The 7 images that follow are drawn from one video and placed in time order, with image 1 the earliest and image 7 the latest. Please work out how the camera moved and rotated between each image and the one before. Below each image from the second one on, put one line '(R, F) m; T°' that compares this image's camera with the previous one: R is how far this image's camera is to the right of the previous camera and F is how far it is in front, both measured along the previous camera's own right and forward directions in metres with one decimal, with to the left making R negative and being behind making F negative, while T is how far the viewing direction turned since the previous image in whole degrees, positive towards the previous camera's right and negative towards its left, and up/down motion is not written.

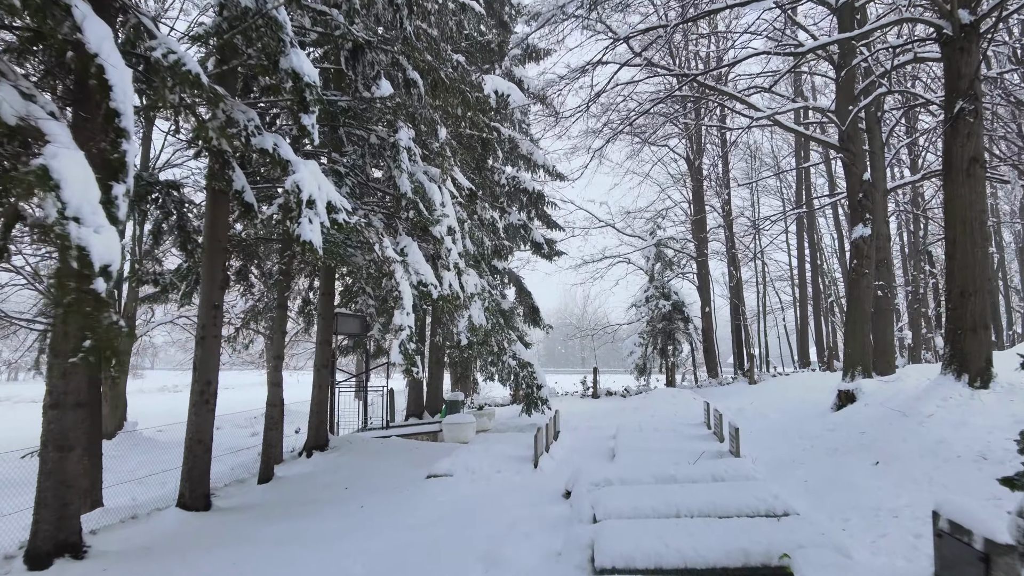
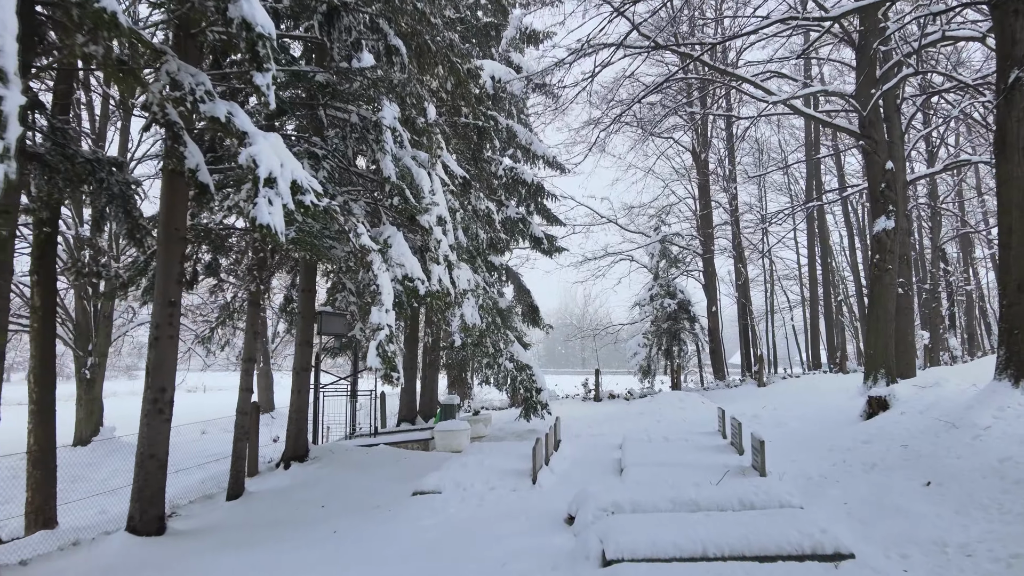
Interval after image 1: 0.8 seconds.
(0.0, +0.8) m; 0°
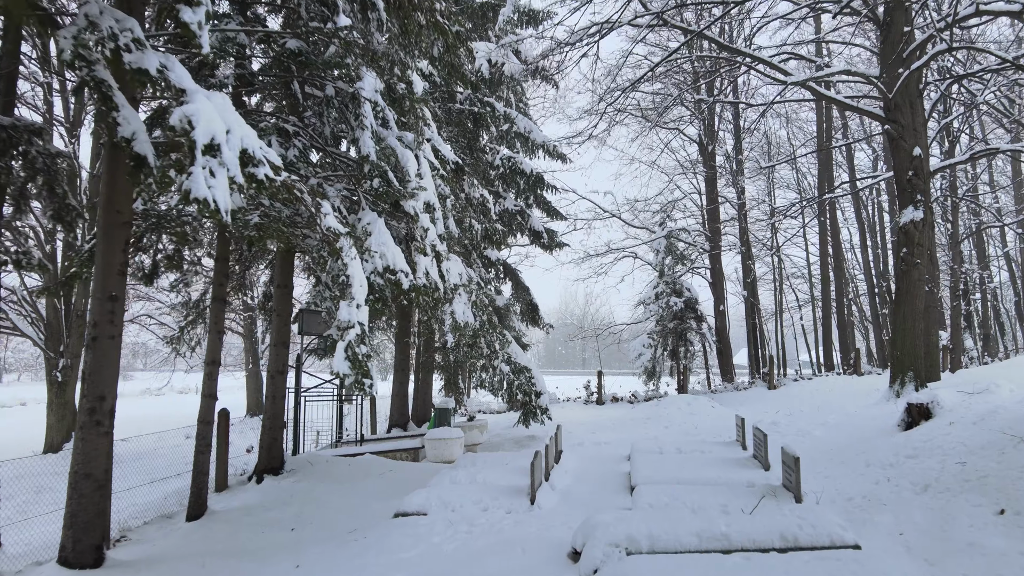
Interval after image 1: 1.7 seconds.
(0.0, +0.8) m; 0°
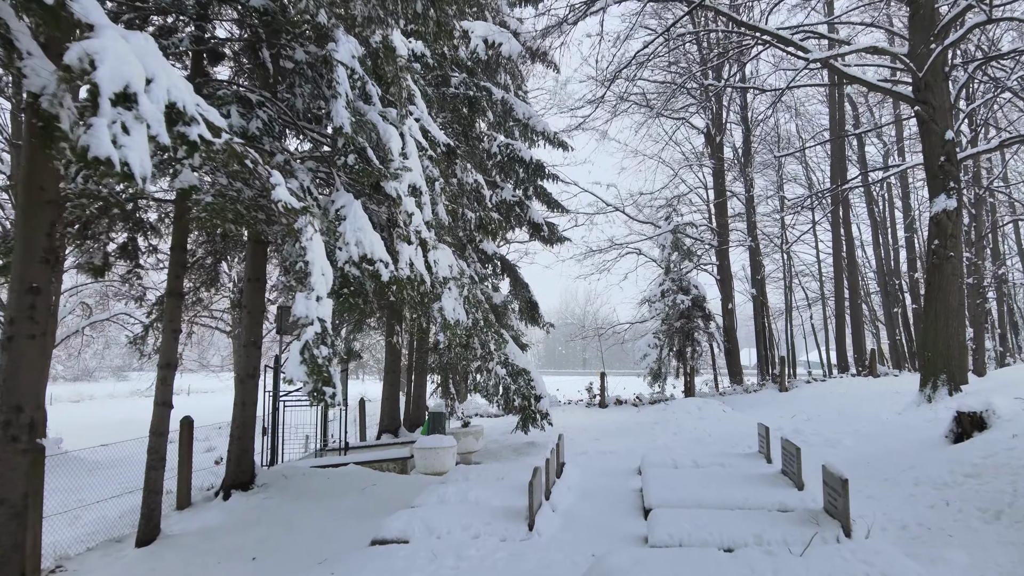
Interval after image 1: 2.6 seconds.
(0.0, +0.8) m; 0°
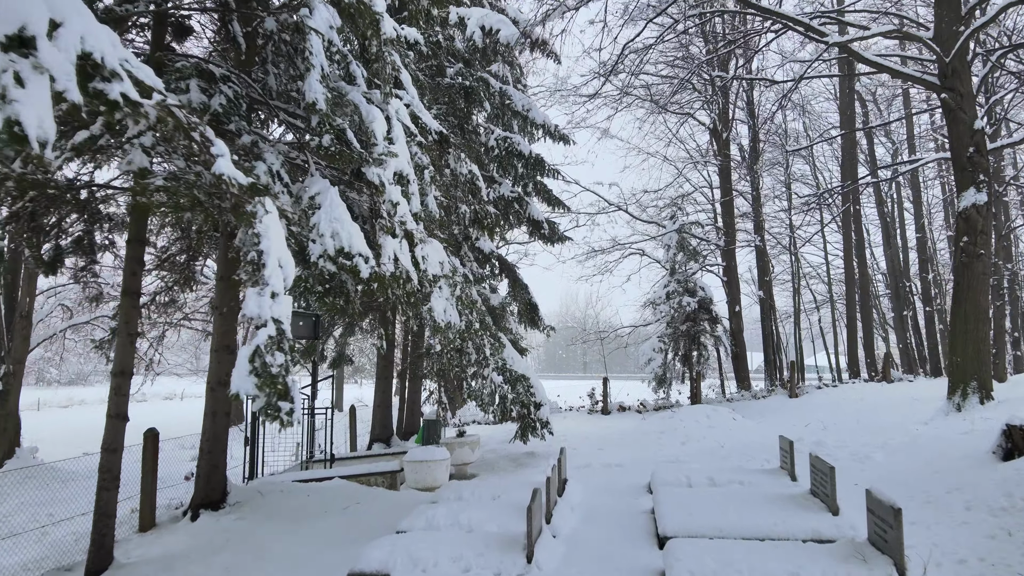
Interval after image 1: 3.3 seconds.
(0.0, +0.6) m; 0°
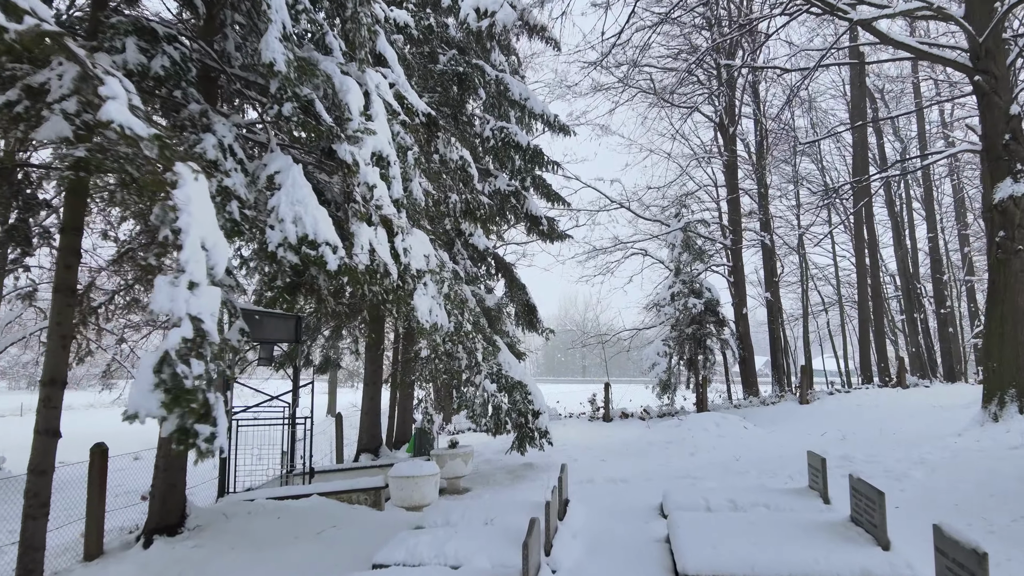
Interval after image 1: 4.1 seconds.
(0.0, +0.7) m; 0°
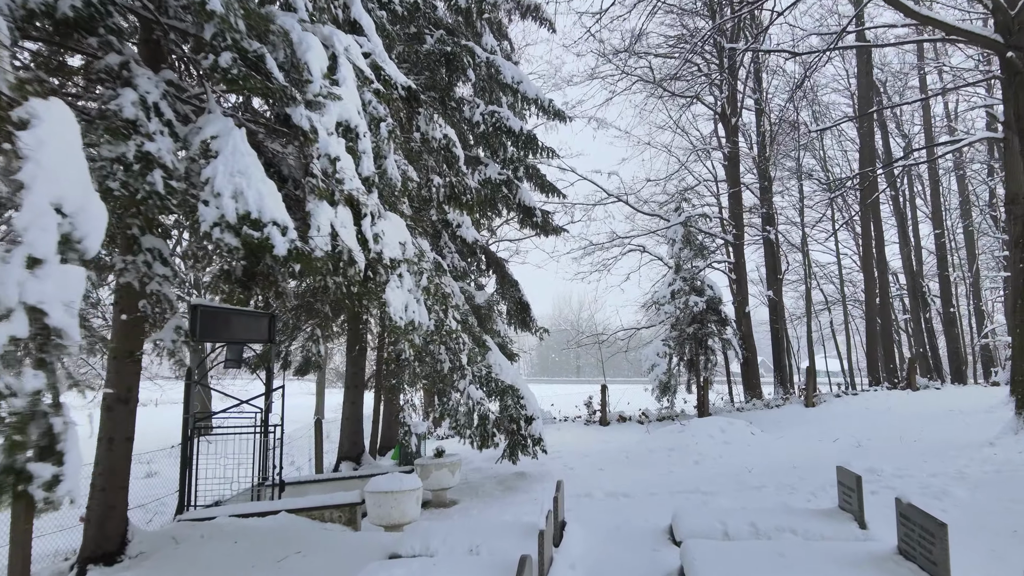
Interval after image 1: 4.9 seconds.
(0.0, +0.7) m; 0°
